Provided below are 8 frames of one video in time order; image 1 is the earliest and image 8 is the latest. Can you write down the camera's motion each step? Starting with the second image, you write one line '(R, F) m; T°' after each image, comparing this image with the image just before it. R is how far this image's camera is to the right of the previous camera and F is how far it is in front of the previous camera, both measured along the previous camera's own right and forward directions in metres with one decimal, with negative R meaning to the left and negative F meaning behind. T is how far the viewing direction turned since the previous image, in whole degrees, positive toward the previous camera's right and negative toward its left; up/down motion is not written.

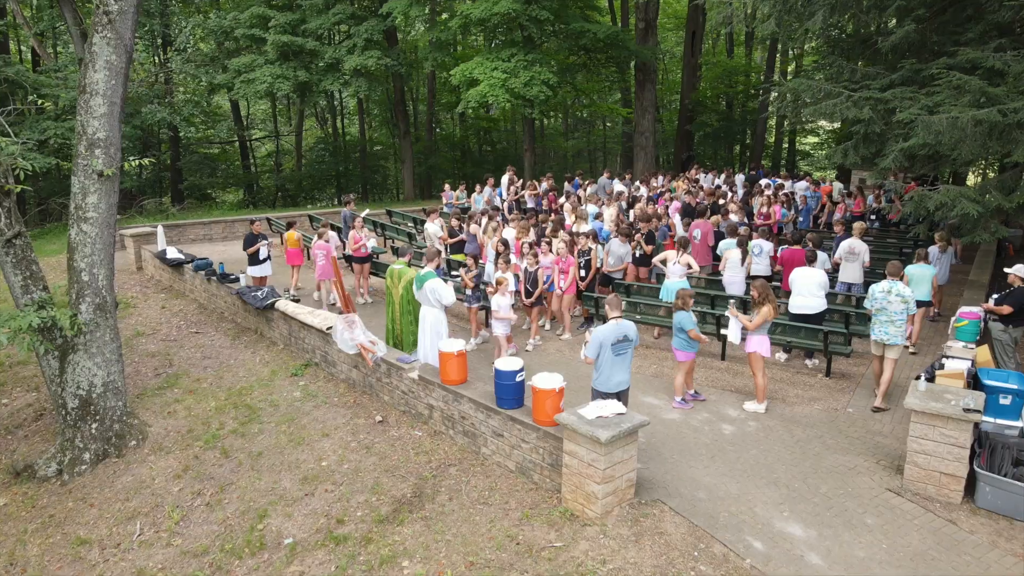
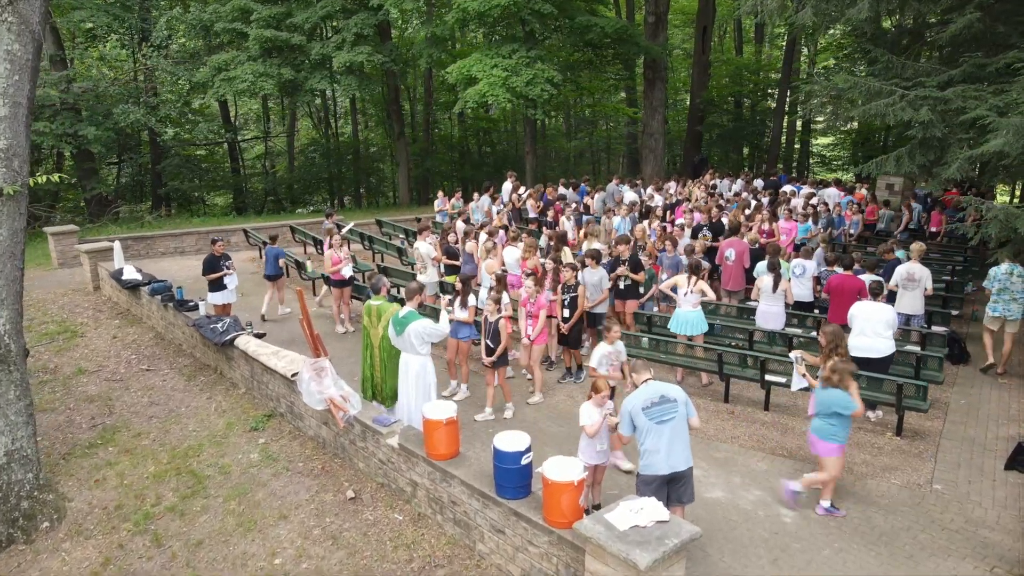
(0.0, +1.6) m; 0°
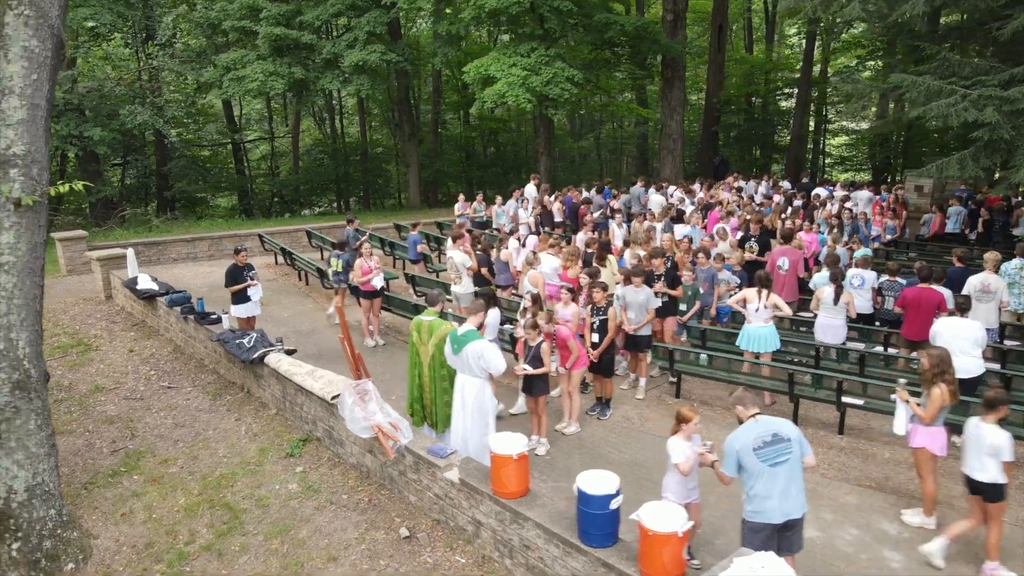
(-0.6, +0.6) m; 0°
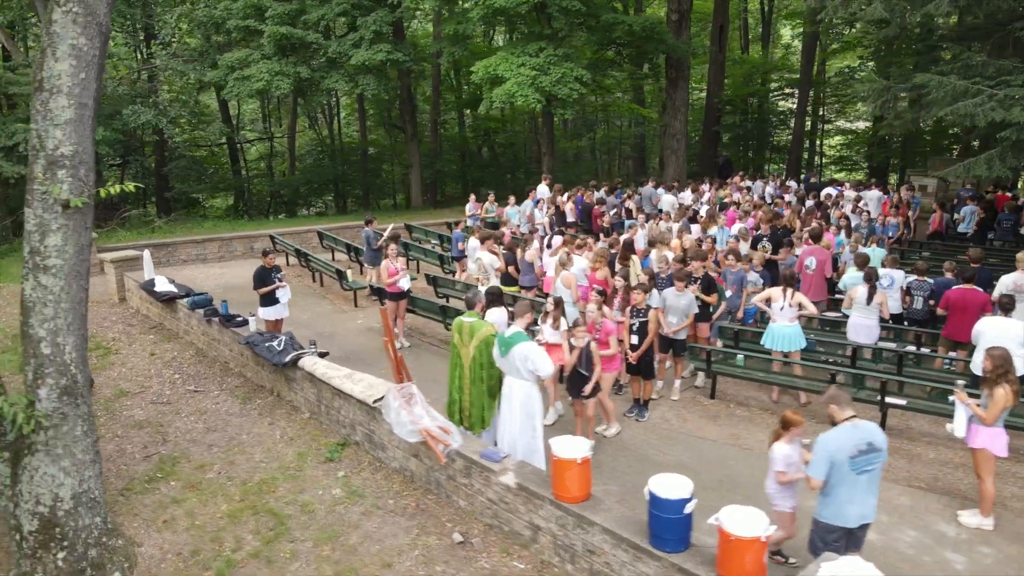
(-0.5, +0.1) m; +1°
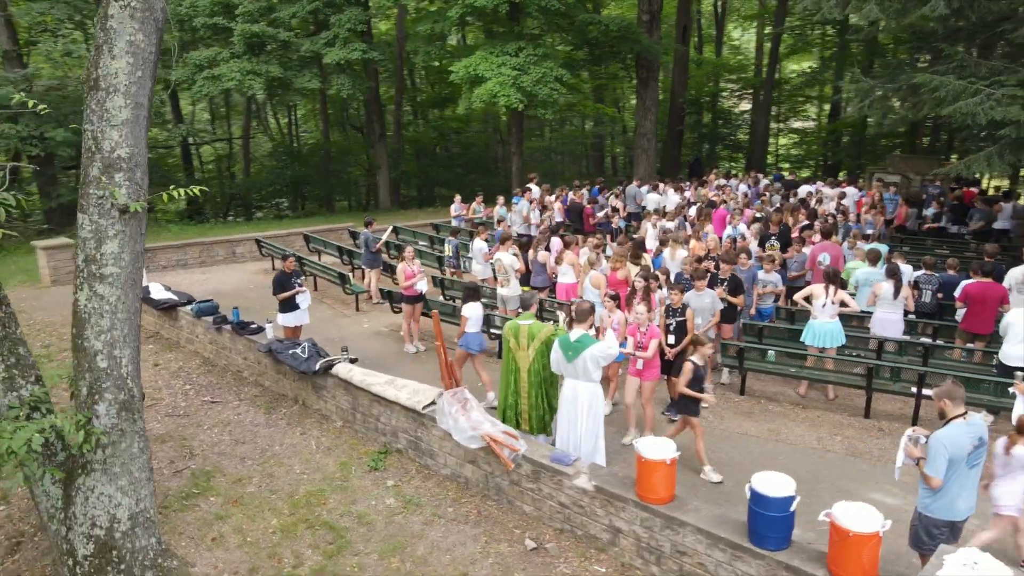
(-1.0, +0.1) m; +4°
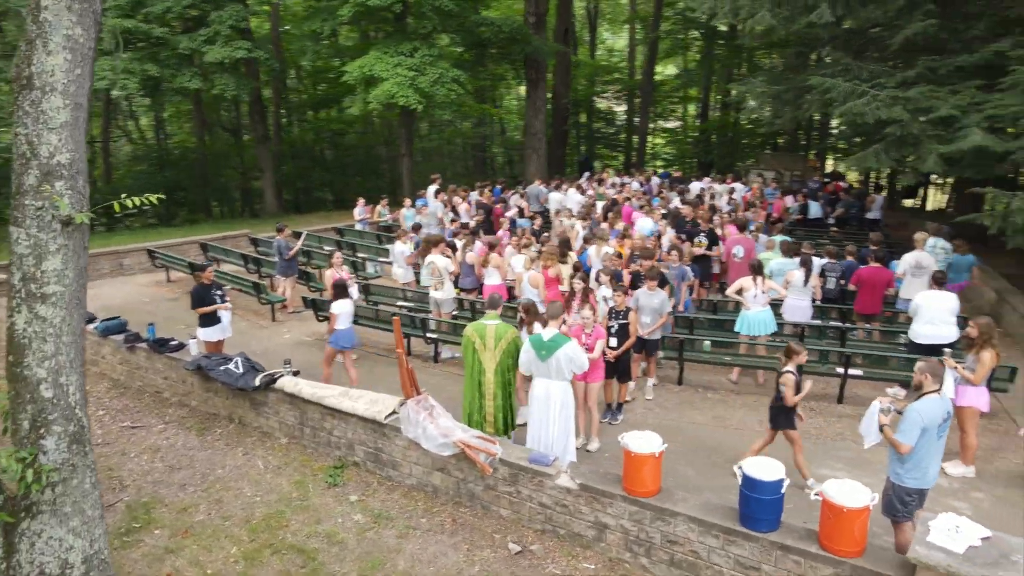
(-0.8, +0.1) m; +9°
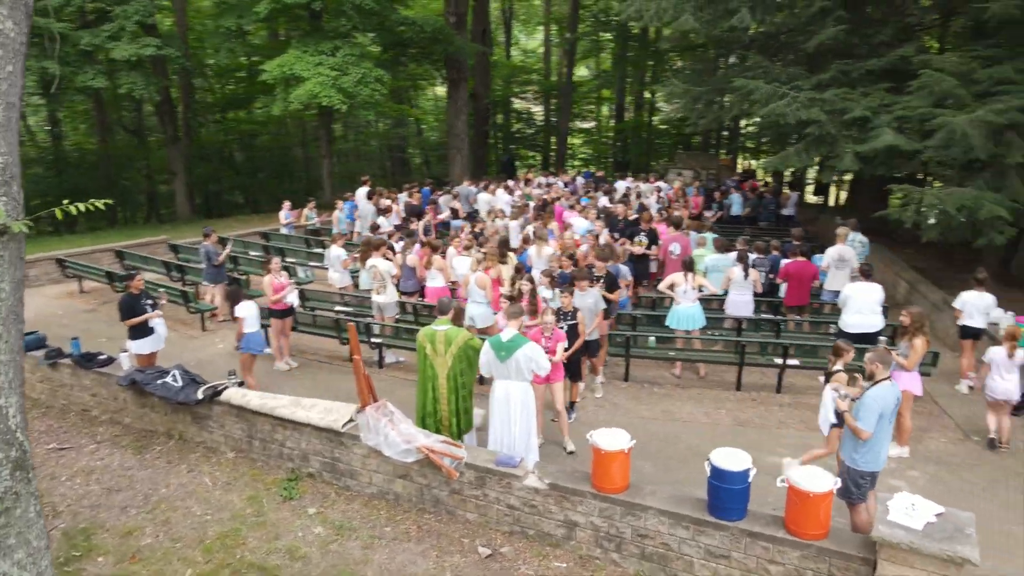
(-0.4, 0.0) m; +6°
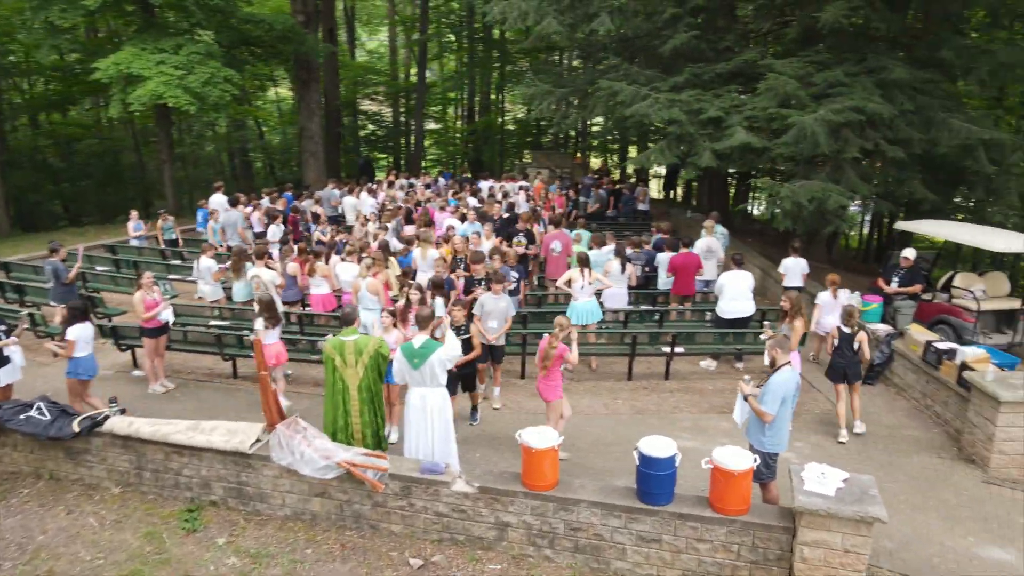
(-0.5, +0.1) m; +11°
